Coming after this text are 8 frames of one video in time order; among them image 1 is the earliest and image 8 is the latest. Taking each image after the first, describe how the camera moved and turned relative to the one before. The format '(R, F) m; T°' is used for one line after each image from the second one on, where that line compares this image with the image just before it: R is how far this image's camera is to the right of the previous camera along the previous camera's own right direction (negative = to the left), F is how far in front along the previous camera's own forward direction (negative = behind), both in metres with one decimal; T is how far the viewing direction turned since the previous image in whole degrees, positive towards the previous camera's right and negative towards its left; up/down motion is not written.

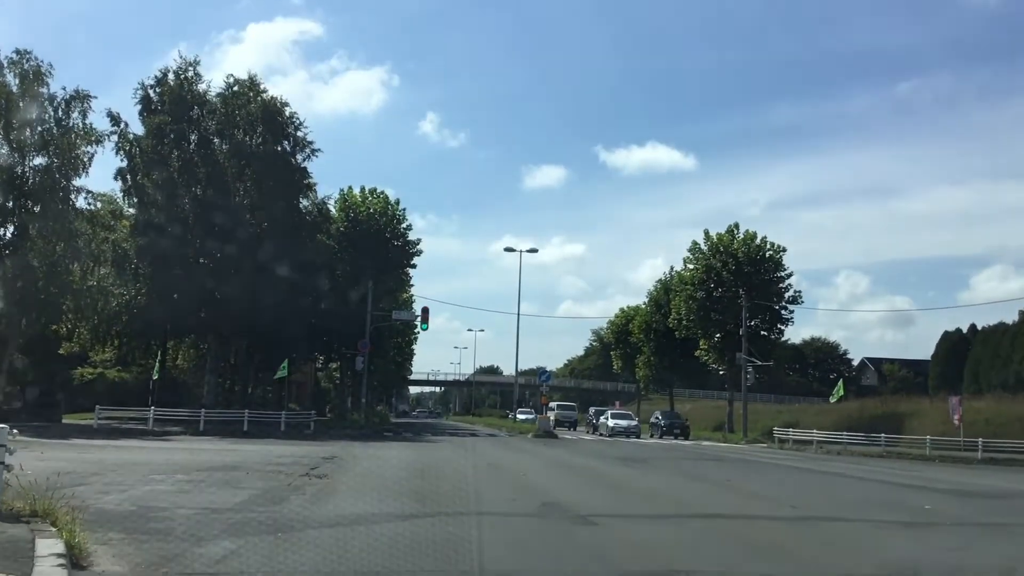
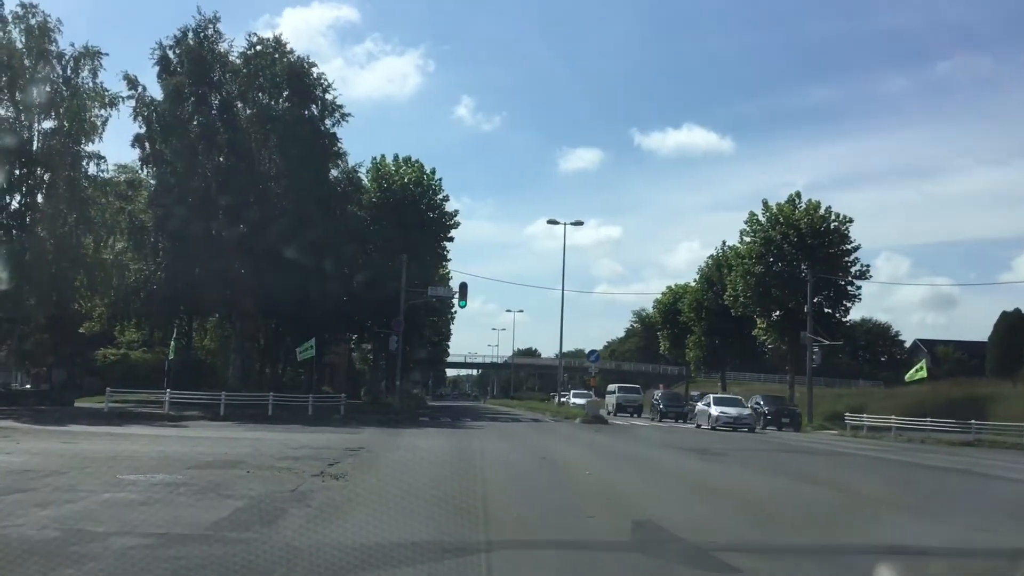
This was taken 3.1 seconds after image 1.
(-0.4, +3.9) m; -2°
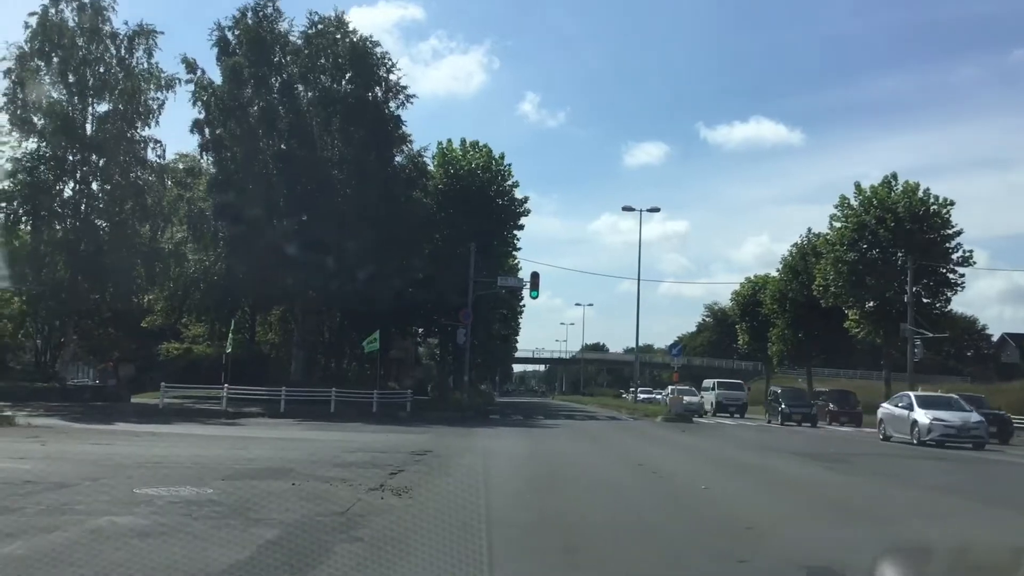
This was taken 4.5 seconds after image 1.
(-0.4, +2.8) m; -4°
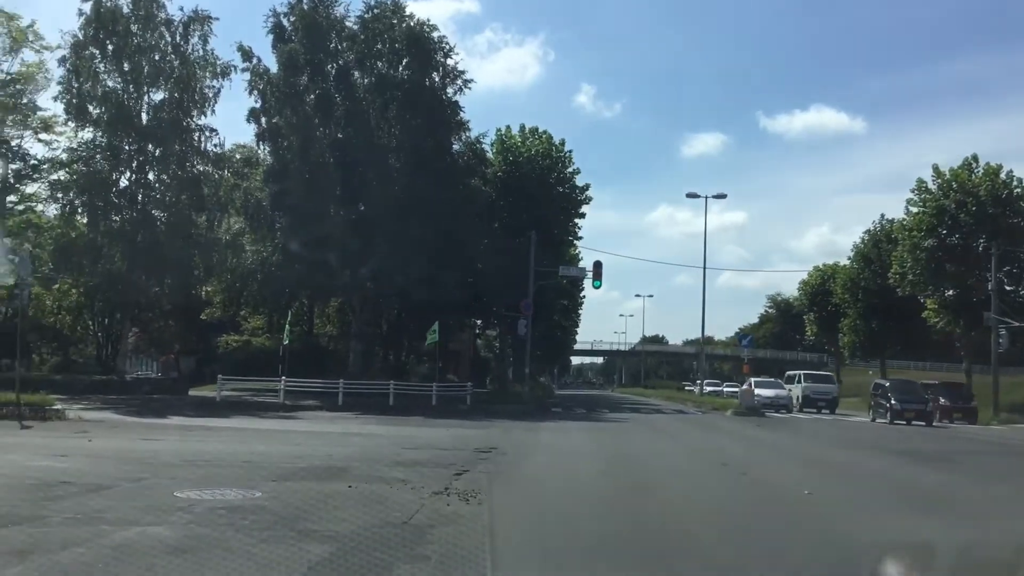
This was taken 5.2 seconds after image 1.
(-0.2, +1.3) m; -3°
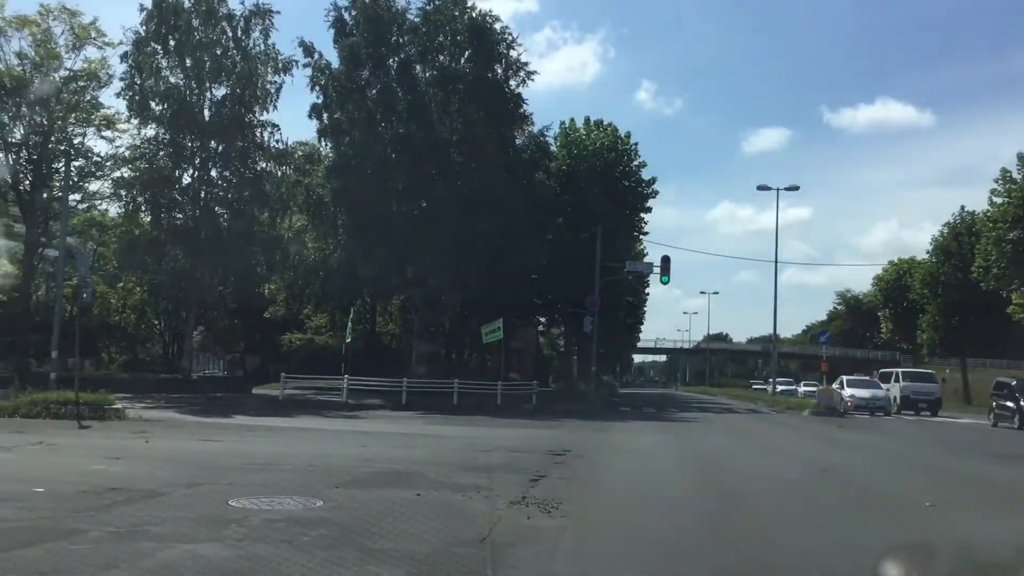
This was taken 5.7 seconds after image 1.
(-0.2, +1.1) m; -3°
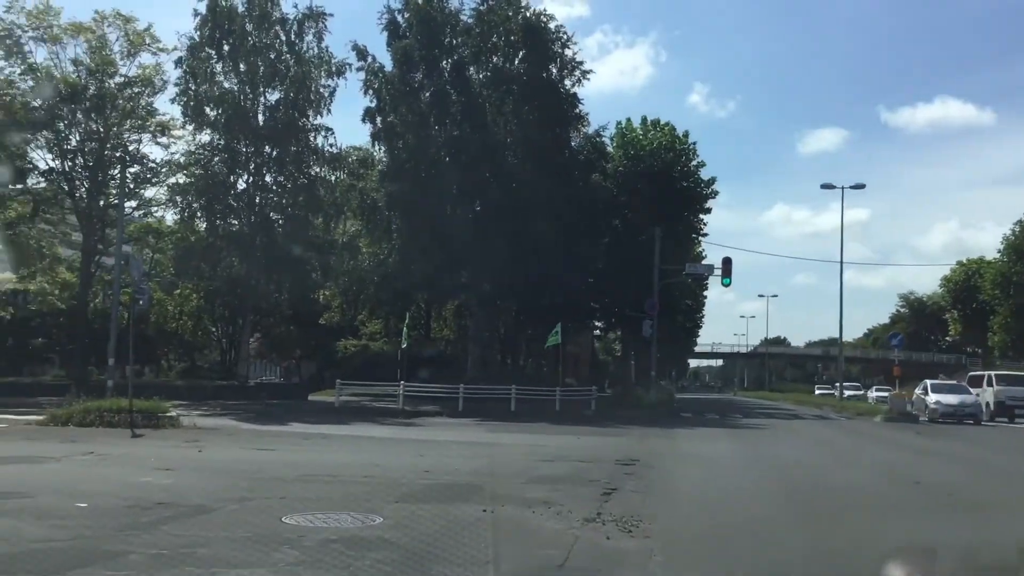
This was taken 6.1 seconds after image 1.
(-0.2, +0.8) m; -3°
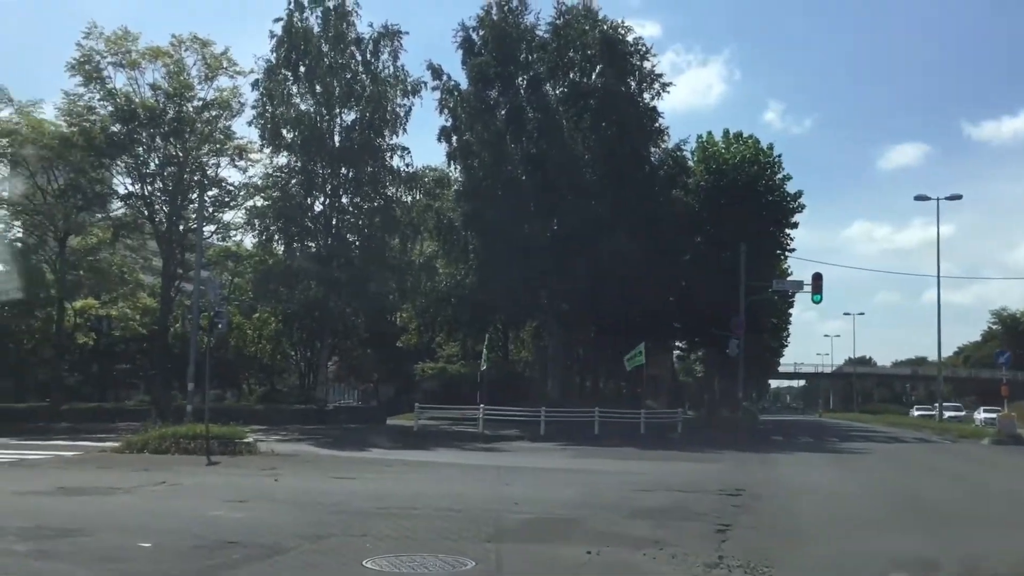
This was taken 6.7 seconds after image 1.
(-0.2, +1.0) m; -4°
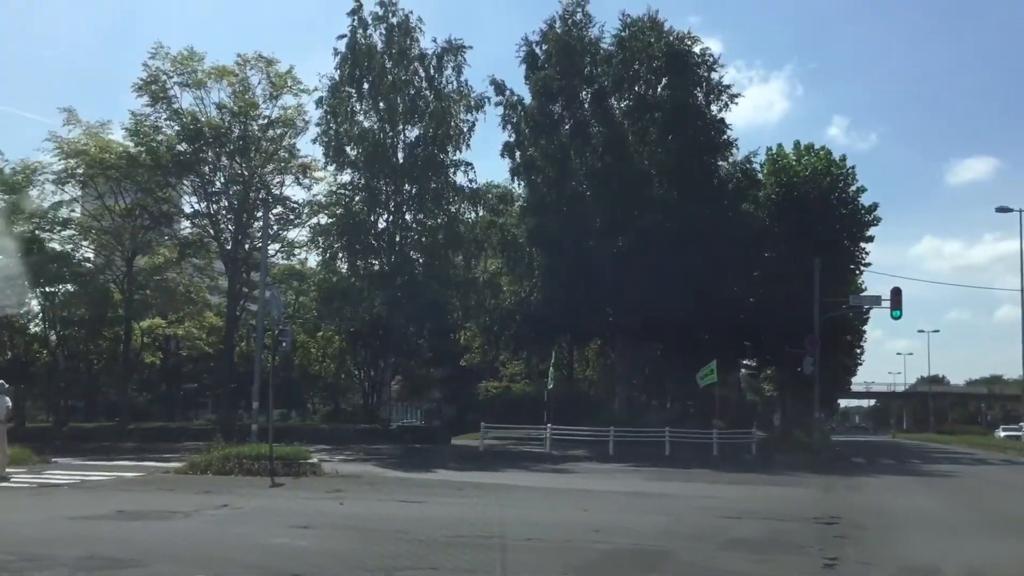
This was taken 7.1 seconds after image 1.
(-0.2, +0.8) m; -3°
